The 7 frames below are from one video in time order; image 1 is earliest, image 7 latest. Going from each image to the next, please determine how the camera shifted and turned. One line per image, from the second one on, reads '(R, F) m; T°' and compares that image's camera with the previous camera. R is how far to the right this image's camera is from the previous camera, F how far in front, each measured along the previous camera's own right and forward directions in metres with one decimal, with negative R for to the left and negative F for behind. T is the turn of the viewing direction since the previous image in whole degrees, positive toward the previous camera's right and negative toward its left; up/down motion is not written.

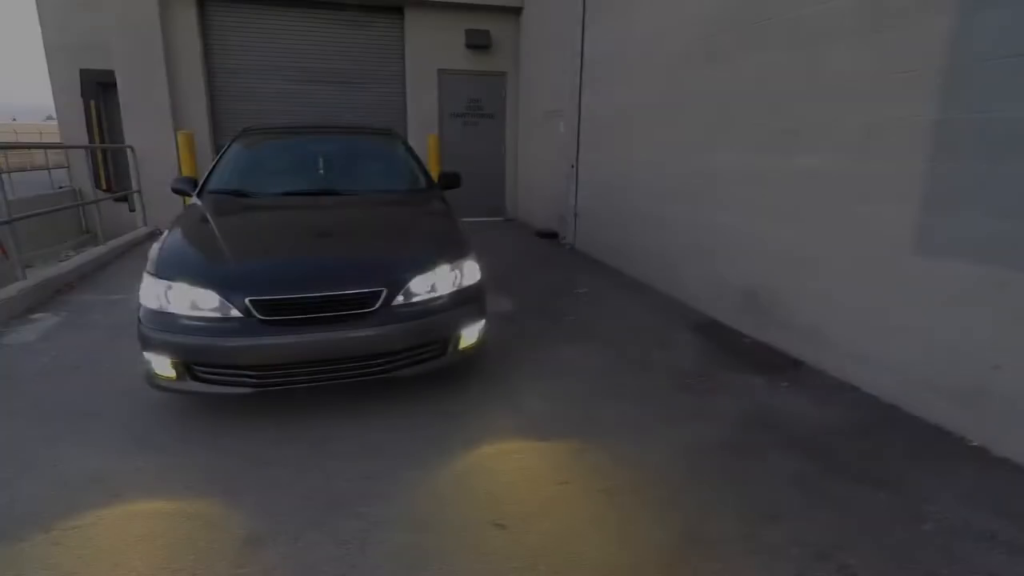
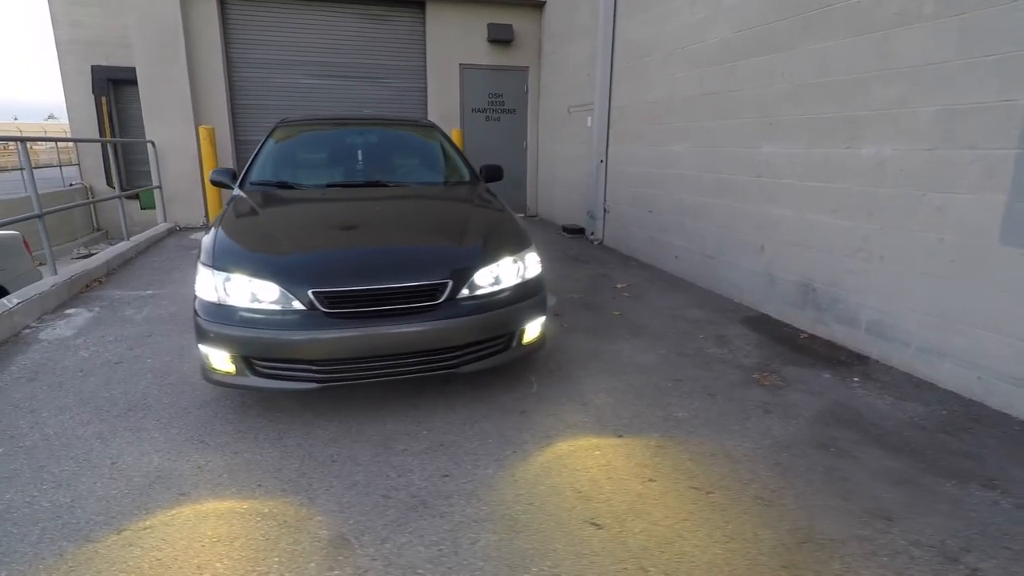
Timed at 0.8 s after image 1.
(-0.3, +0.1) m; 0°
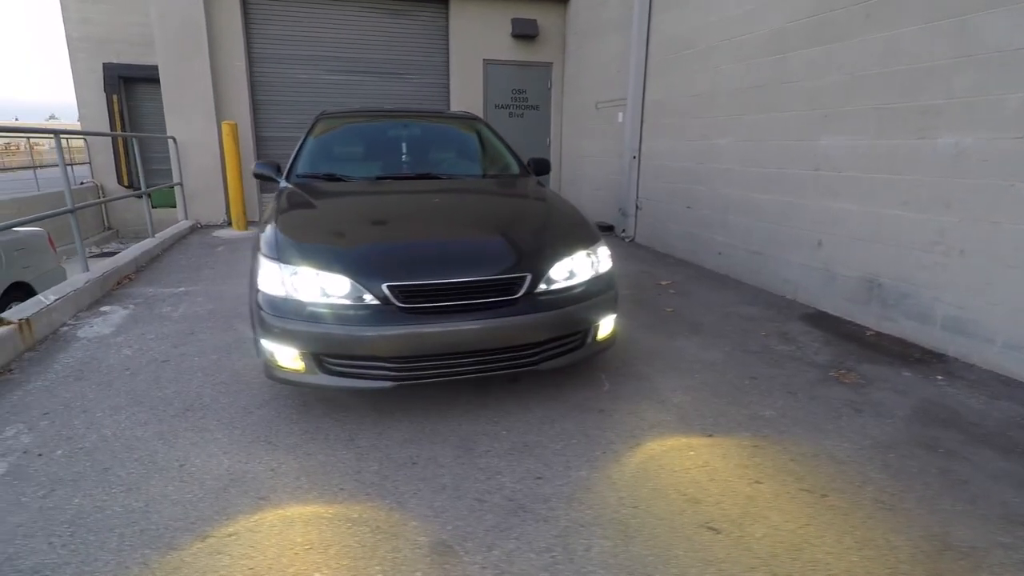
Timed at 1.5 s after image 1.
(-0.4, +0.1) m; 0°
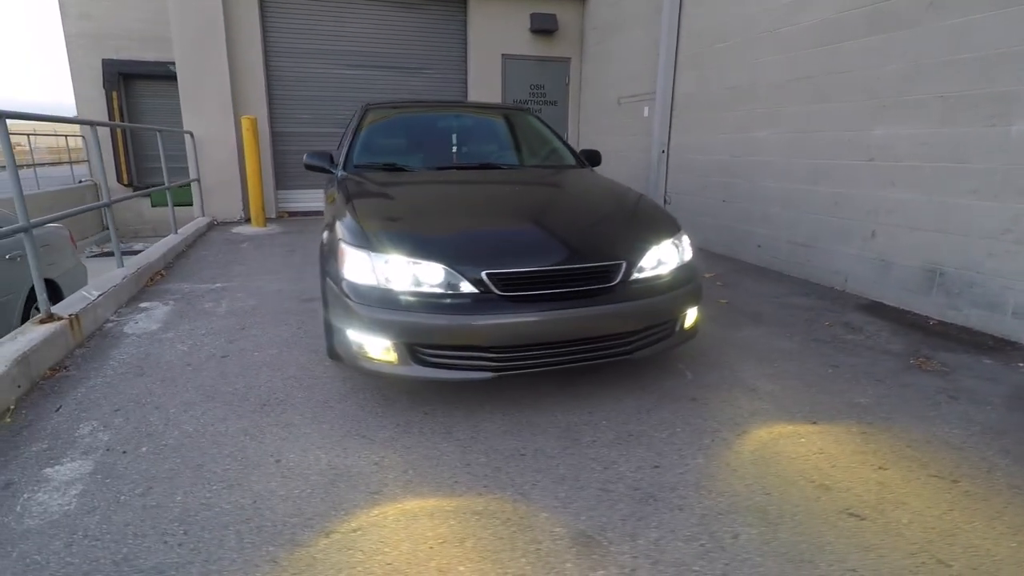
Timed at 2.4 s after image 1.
(-0.5, +0.1) m; +1°
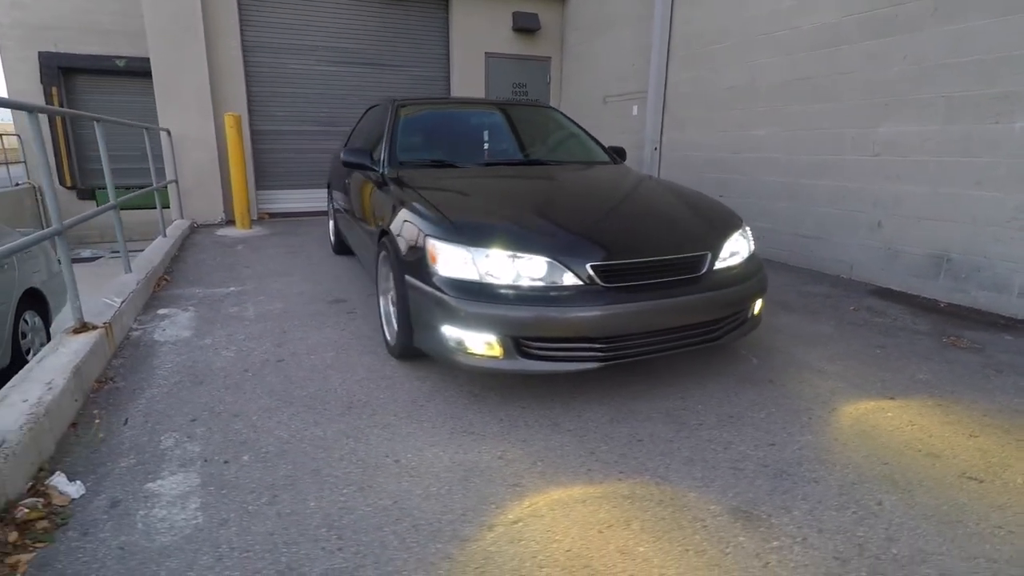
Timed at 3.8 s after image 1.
(-0.7, 0.0) m; +6°
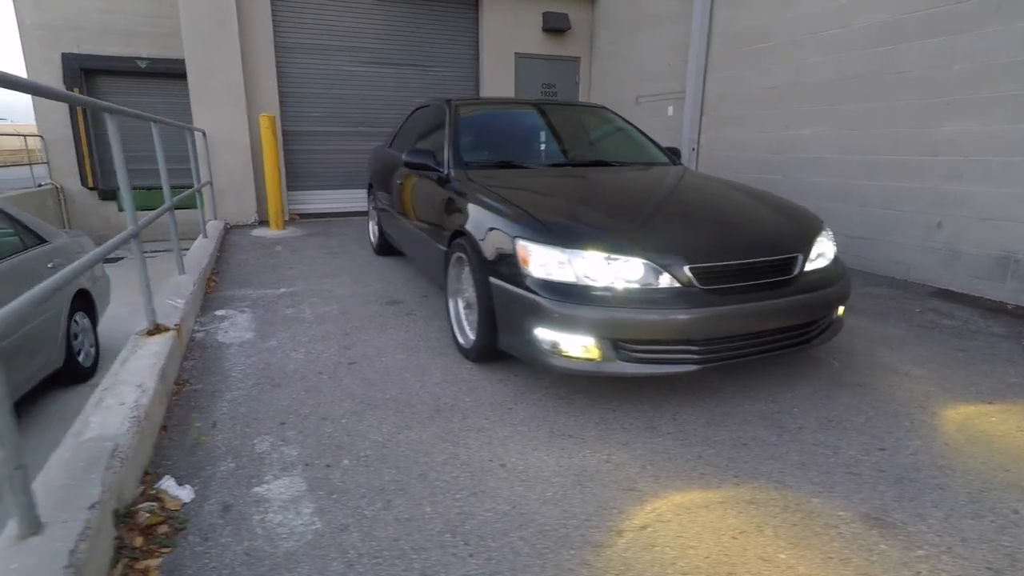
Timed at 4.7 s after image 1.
(-0.4, 0.0) m; 0°
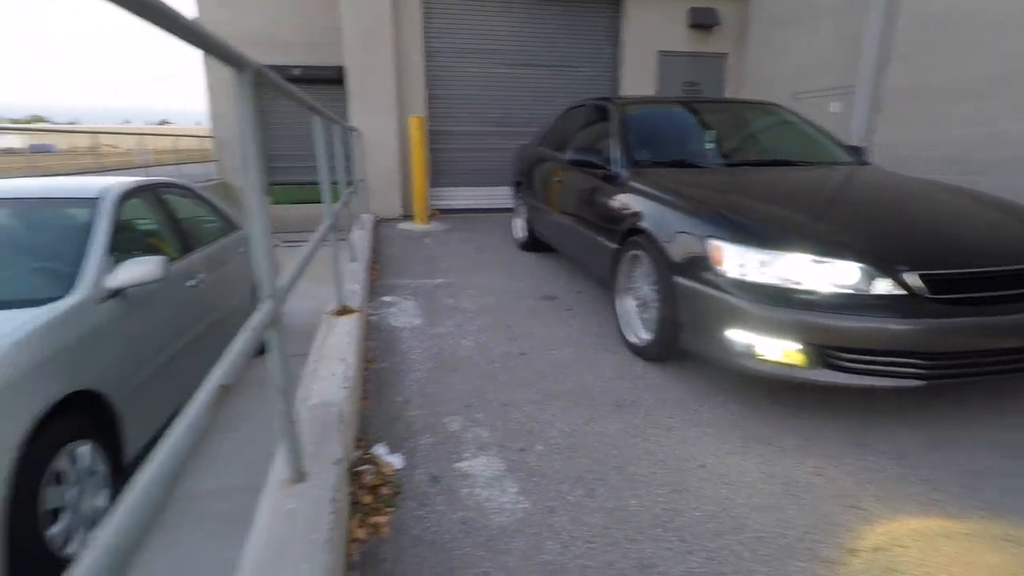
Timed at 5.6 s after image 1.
(-0.4, 0.0) m; -10°
